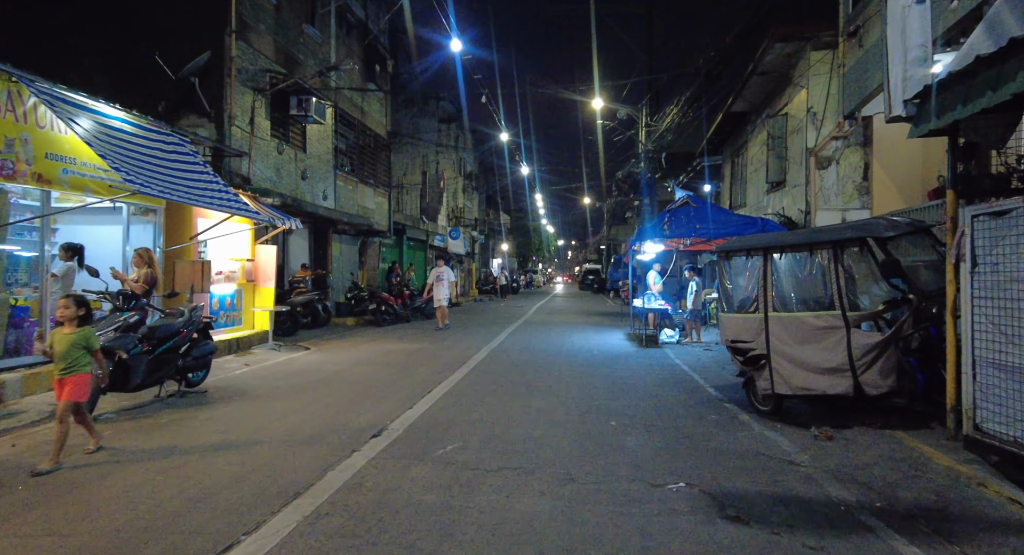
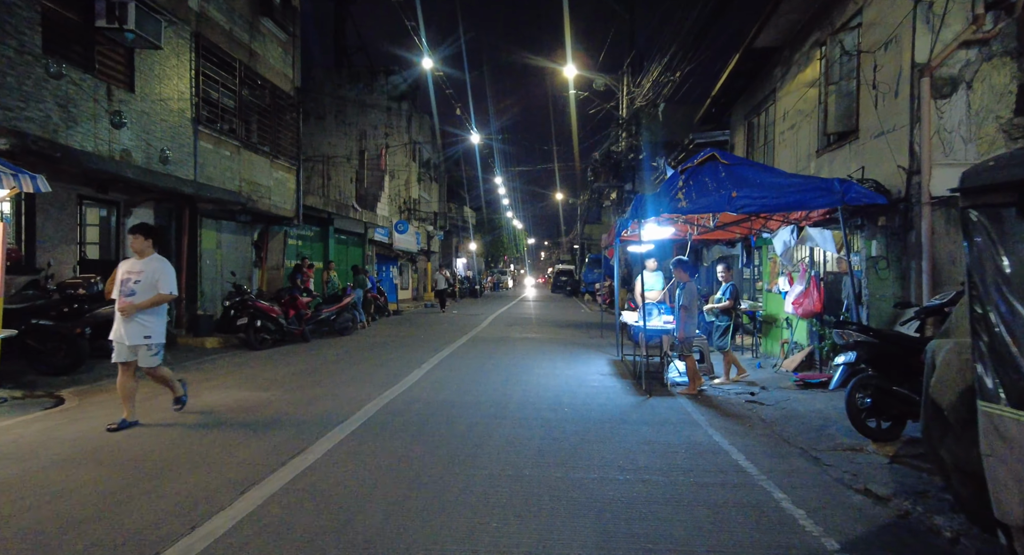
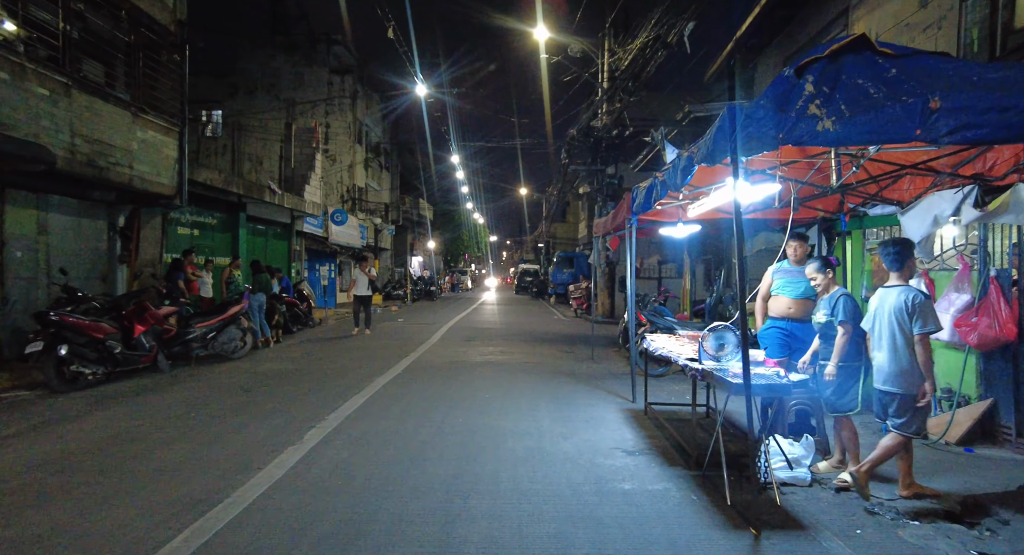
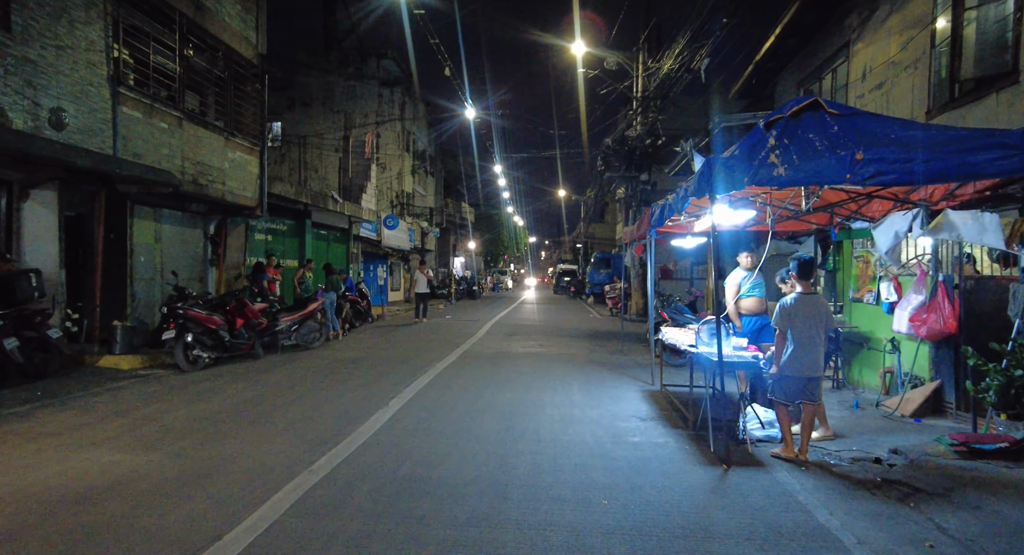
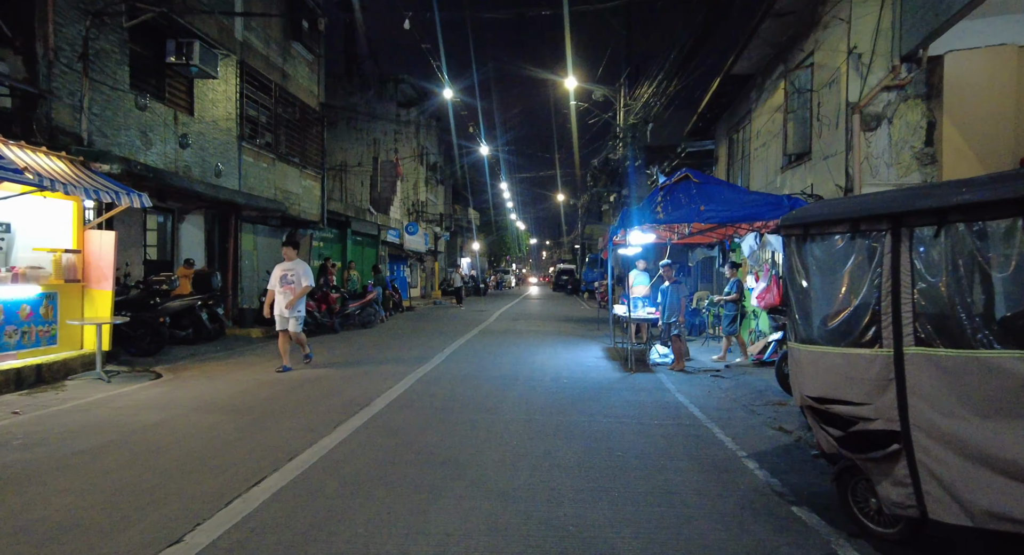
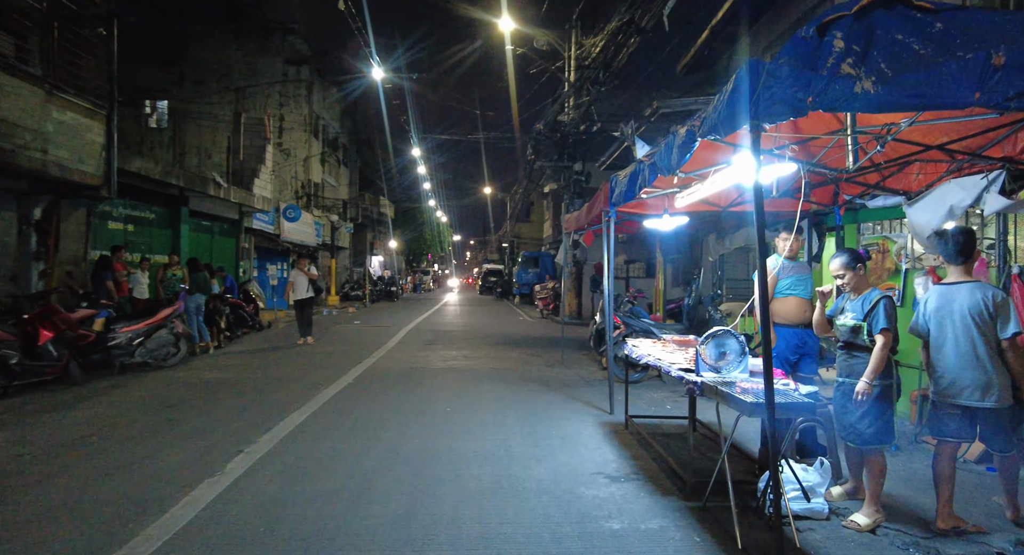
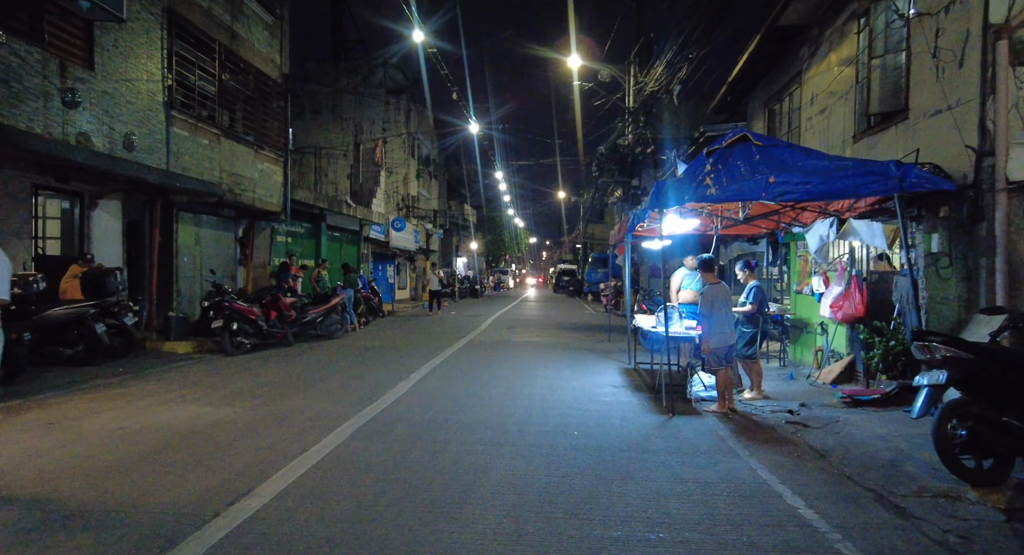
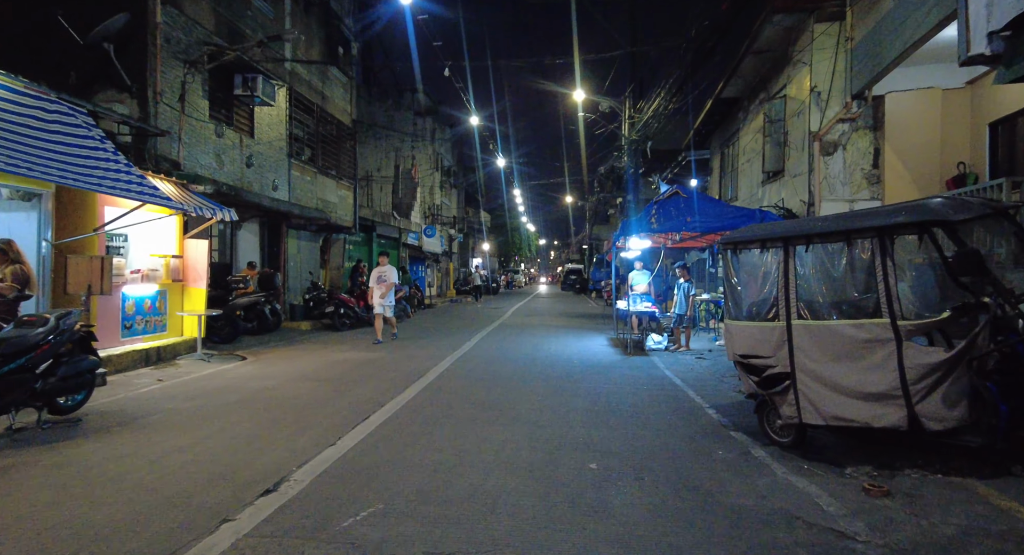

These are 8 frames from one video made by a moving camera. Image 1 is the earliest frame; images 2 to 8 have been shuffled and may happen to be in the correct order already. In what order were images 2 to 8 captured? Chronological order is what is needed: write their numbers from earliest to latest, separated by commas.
8, 5, 2, 7, 4, 3, 6
